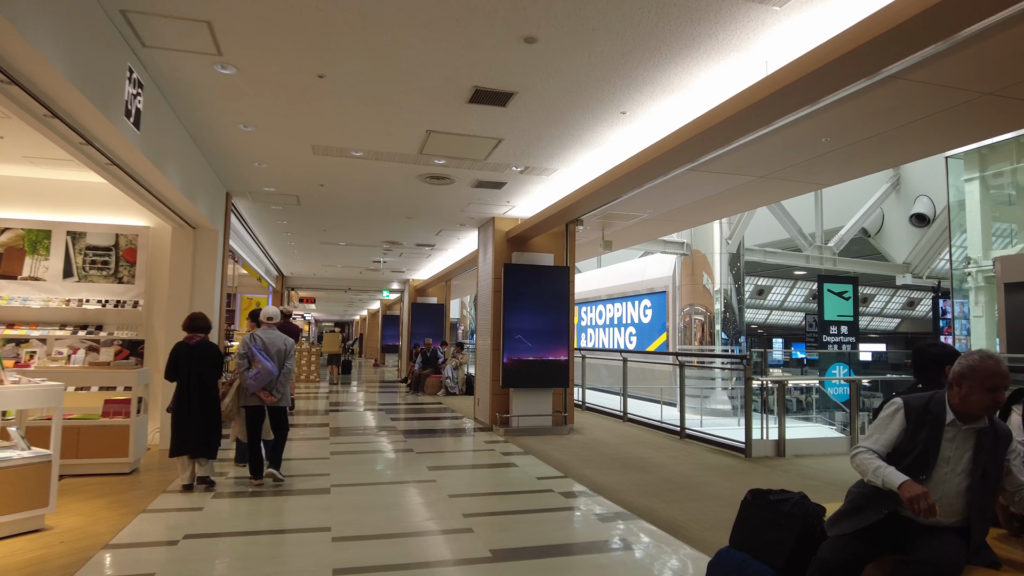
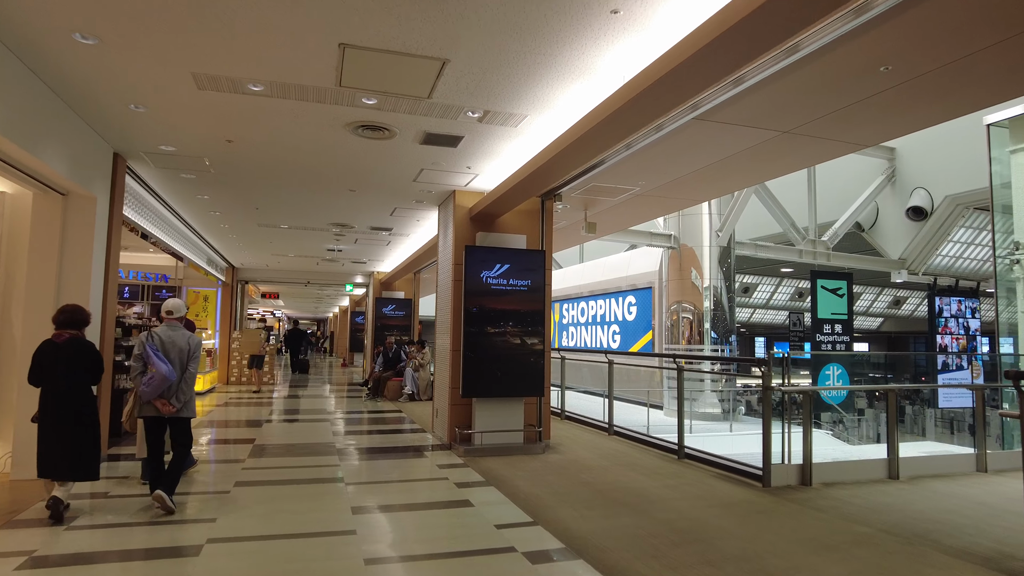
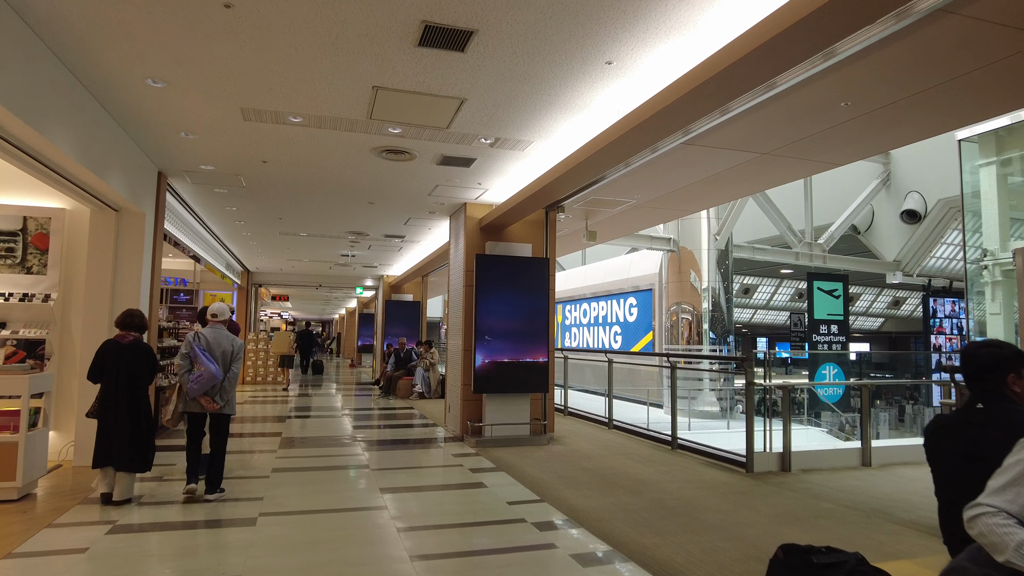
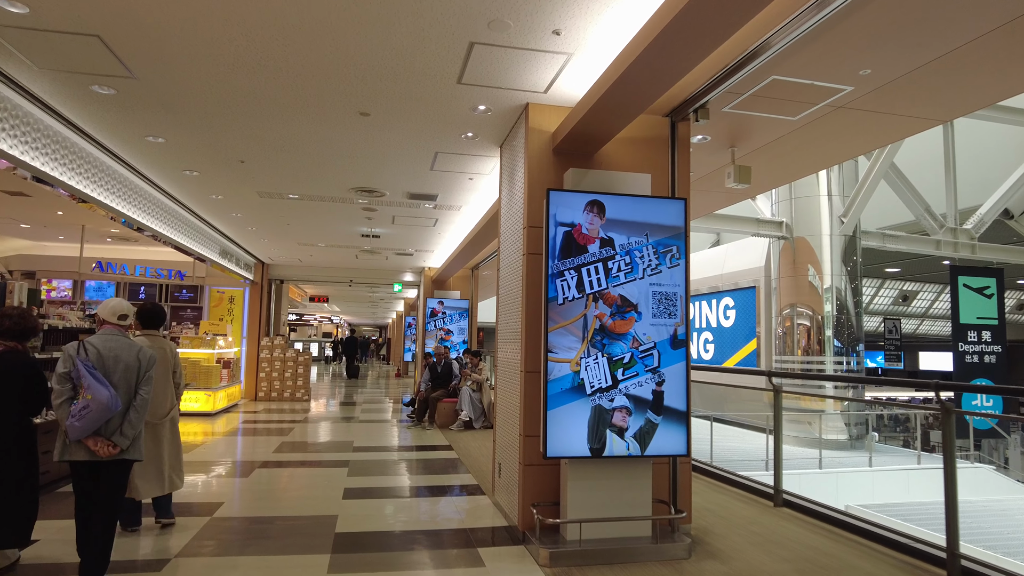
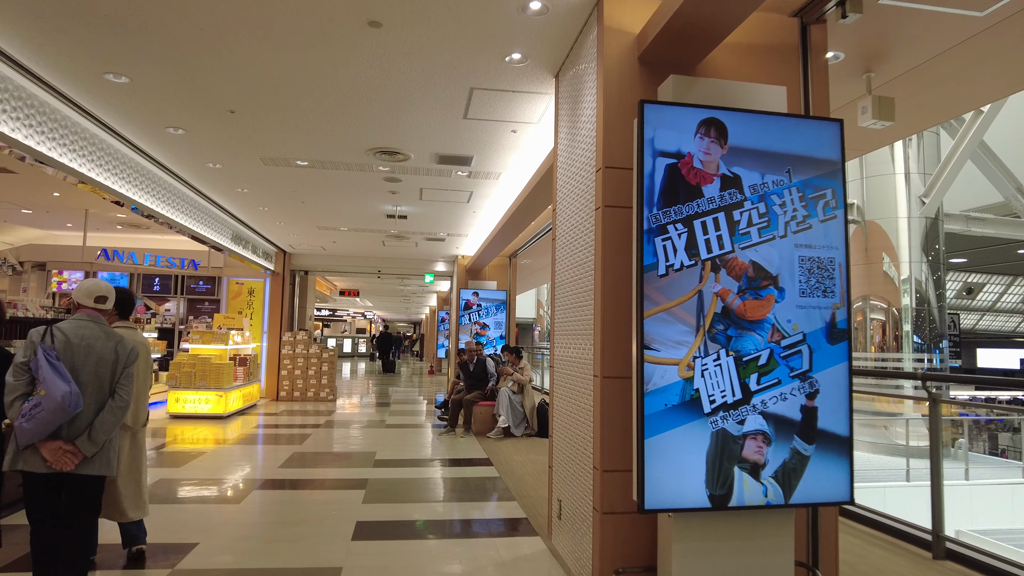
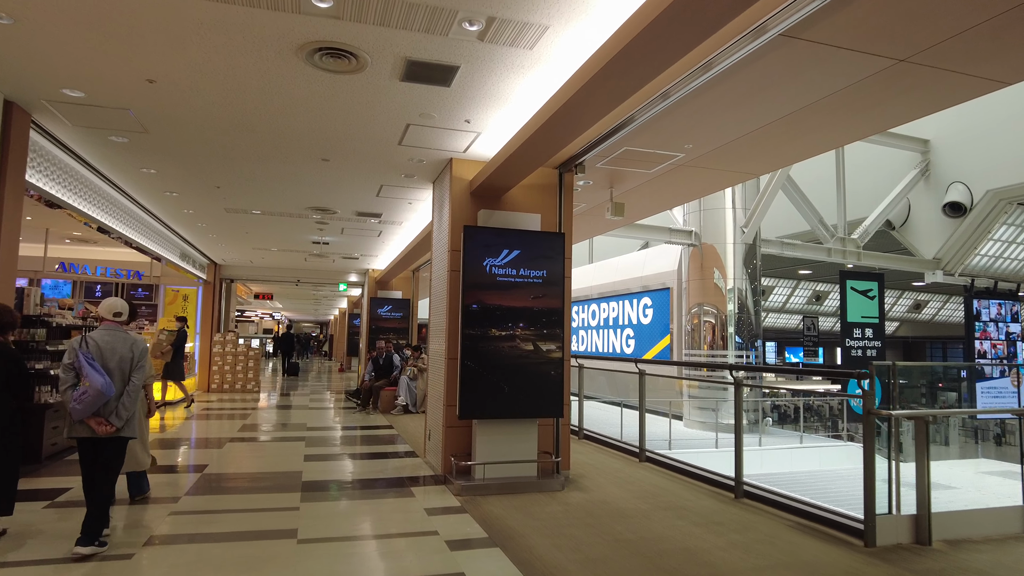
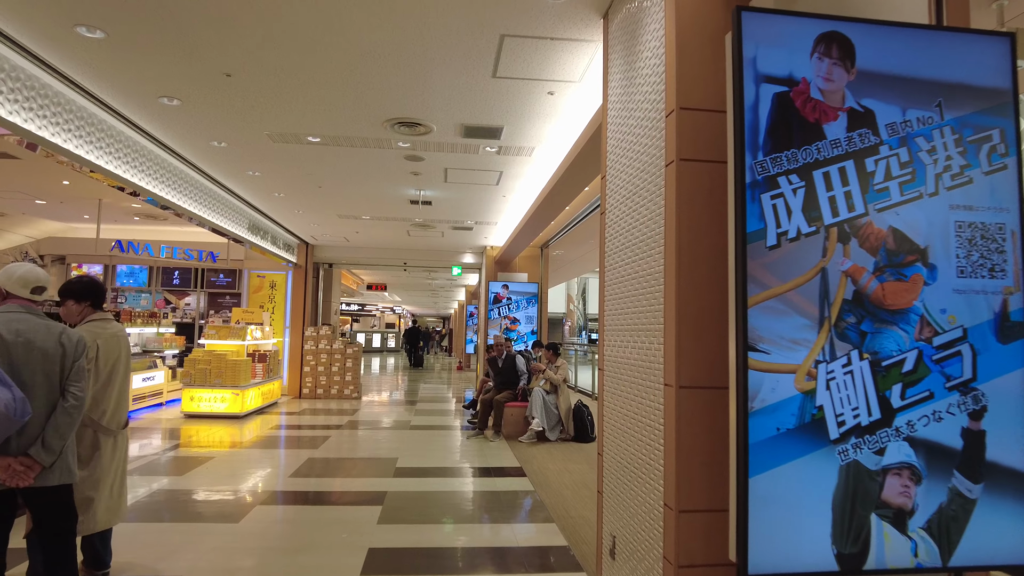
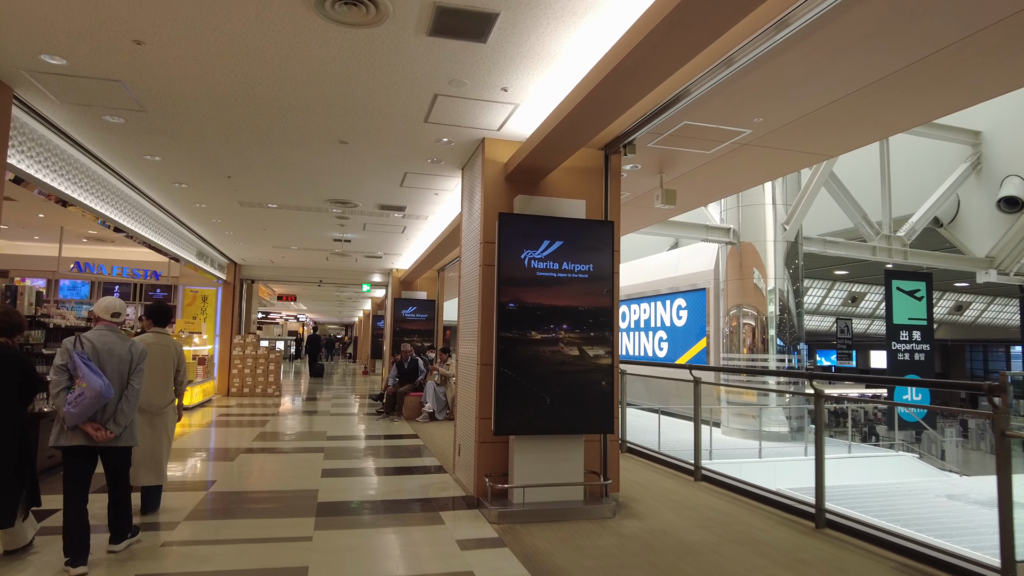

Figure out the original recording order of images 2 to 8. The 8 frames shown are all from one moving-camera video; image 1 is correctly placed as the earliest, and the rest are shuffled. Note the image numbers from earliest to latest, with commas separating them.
3, 2, 6, 8, 4, 5, 7
